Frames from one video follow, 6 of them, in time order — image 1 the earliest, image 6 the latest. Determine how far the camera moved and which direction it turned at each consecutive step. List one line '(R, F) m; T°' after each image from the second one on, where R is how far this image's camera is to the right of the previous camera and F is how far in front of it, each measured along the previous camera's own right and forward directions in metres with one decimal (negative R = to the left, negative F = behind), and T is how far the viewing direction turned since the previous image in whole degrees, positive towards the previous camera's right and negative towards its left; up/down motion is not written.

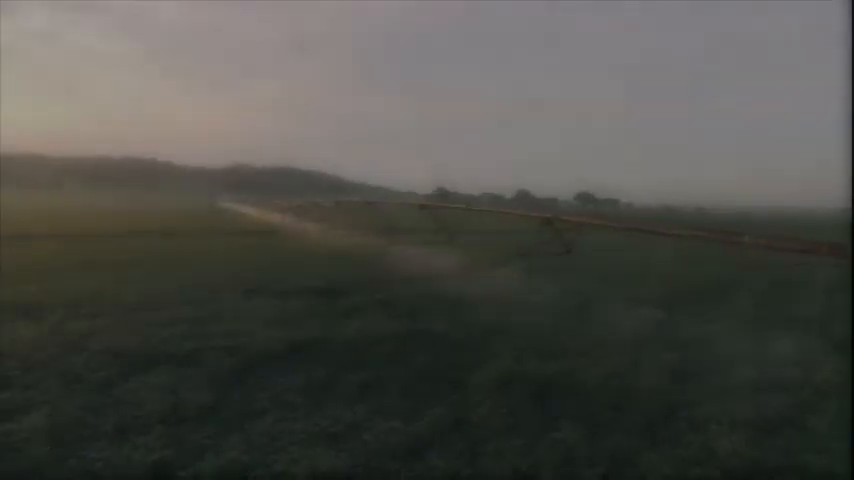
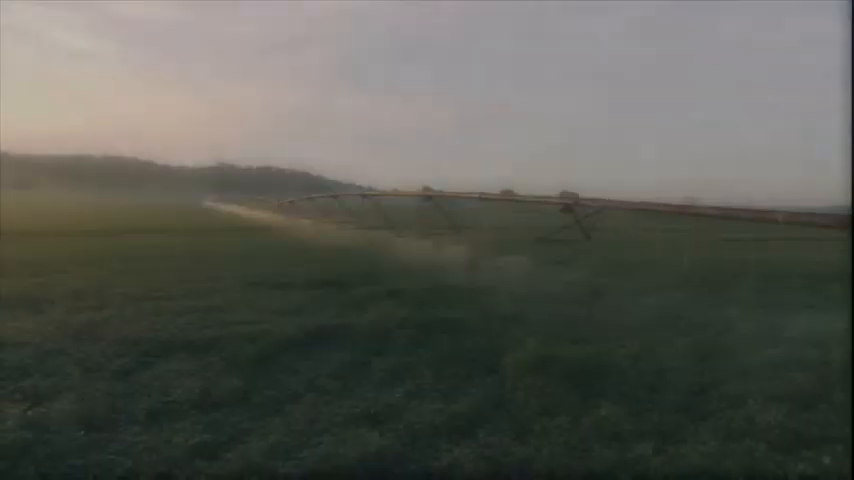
(-0.2, 0.0) m; +1°
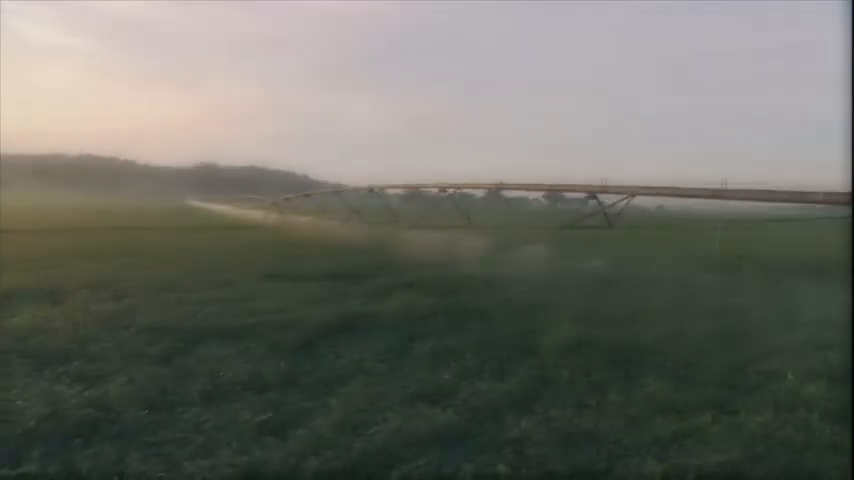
(-0.2, -0.1) m; +1°
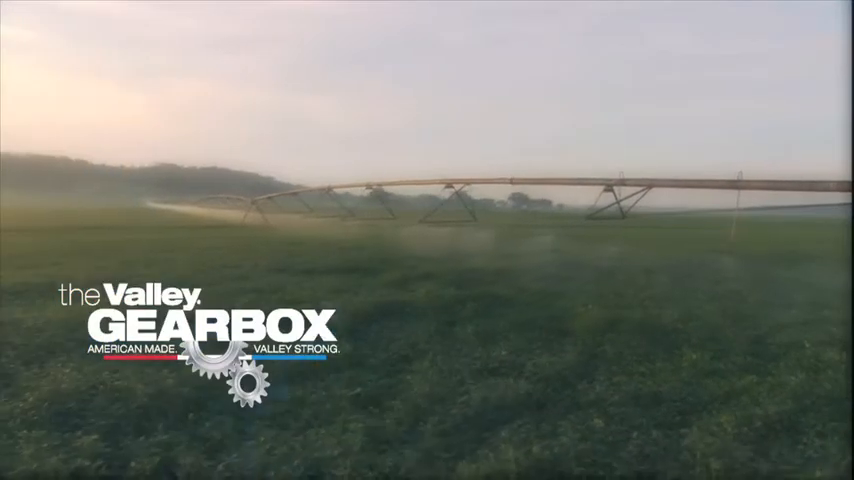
(-0.4, -0.3) m; +3°
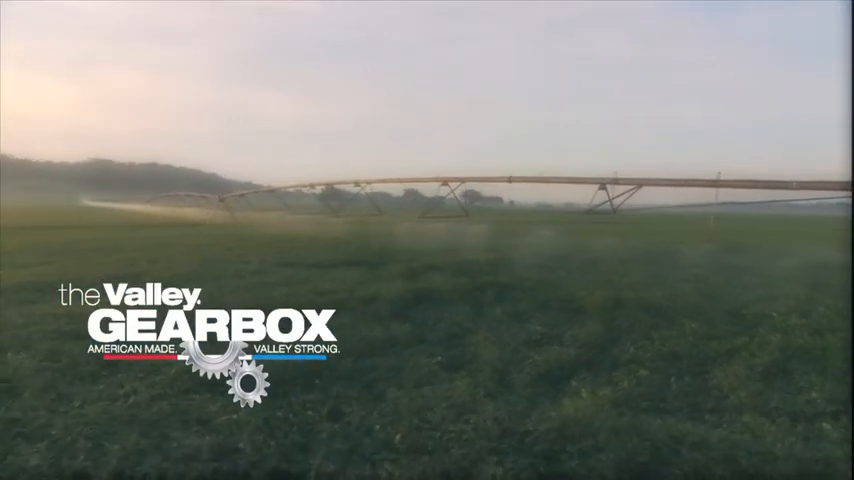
(-0.6, -0.8) m; +4°
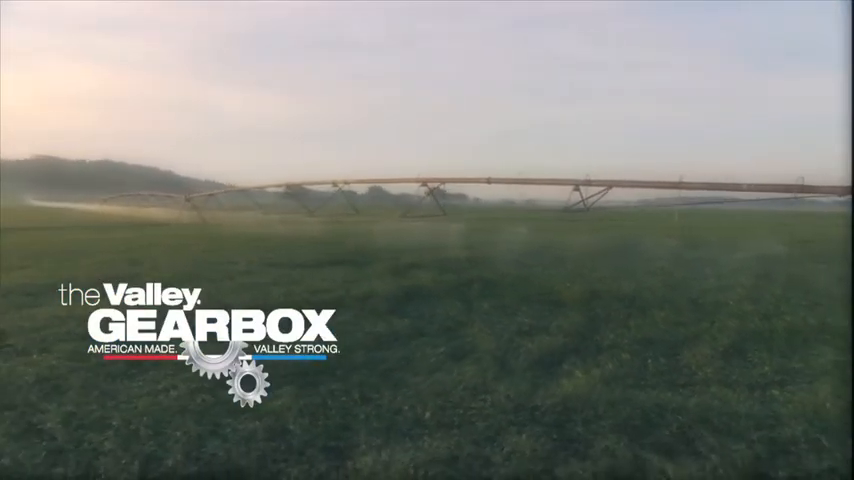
(-0.2, -0.6) m; +3°
